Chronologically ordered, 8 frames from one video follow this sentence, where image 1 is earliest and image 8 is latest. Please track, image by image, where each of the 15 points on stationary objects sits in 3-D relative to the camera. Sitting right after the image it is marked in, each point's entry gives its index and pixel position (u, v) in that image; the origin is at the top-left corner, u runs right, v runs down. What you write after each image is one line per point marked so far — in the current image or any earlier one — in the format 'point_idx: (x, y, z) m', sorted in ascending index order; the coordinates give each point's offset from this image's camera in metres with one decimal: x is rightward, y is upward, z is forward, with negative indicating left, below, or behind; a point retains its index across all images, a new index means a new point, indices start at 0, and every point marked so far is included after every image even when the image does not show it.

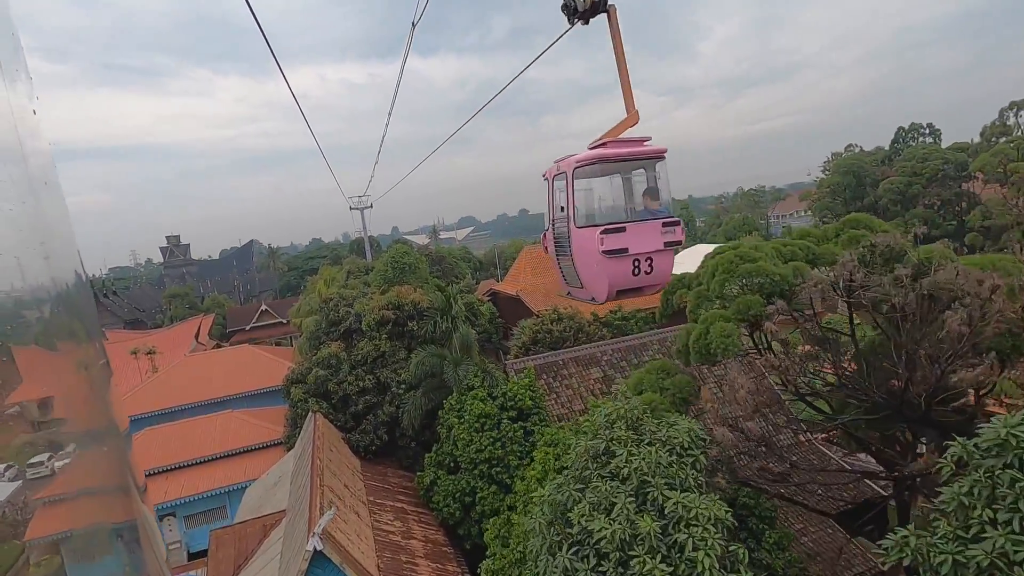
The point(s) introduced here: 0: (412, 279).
0: (-3.0, +0.2, +16.8) m
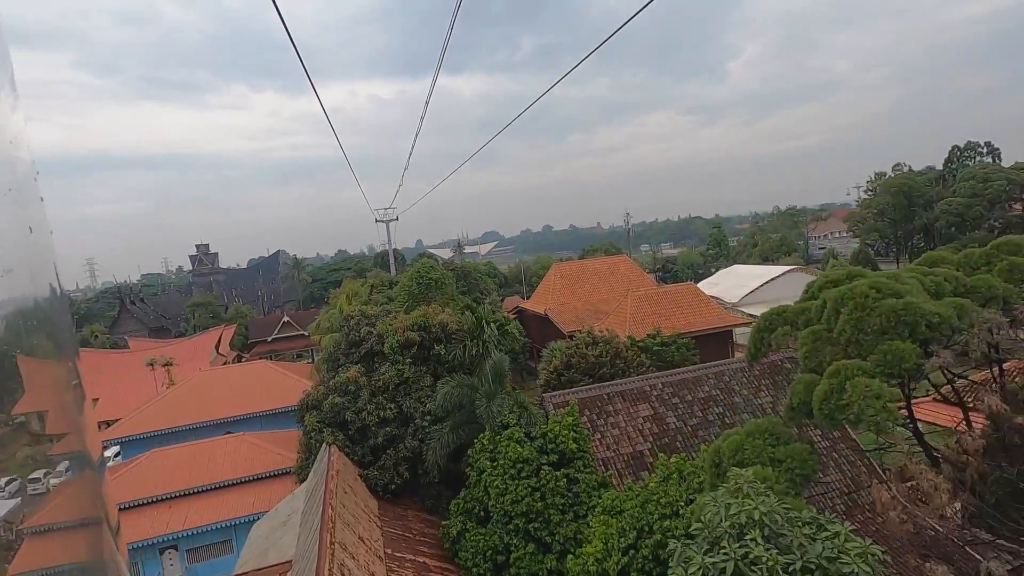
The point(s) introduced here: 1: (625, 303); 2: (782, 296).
0: (-2.2, -0.3, +16.3) m
1: (+2.9, -0.4, +13.2) m
2: (+8.1, -0.2, +15.5) m
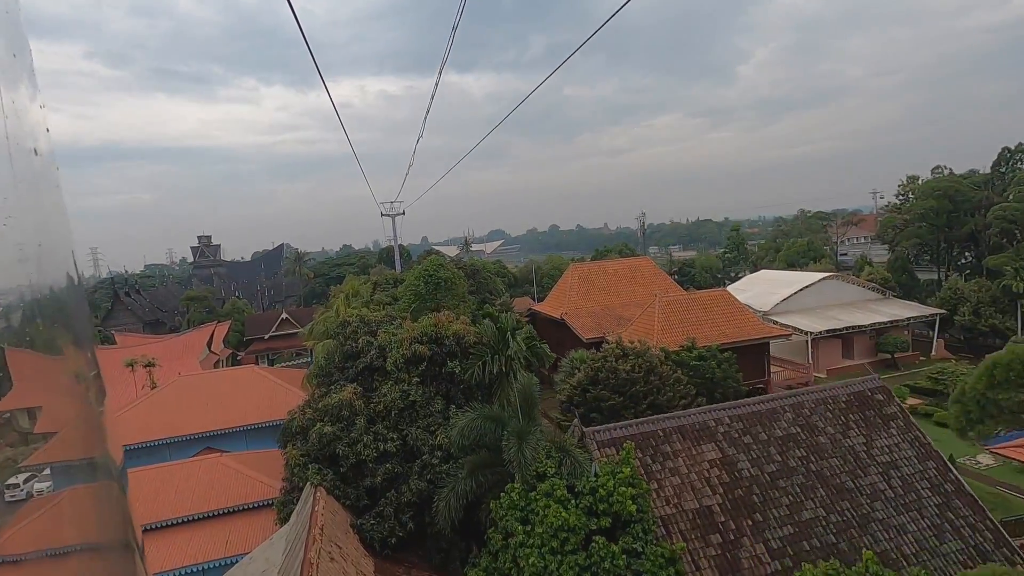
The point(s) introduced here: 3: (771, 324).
0: (-1.8, -0.3, +15.3) m
1: (+3.2, -0.5, +12.2) m
2: (+8.5, -0.4, +14.5) m
3: (+6.4, -0.9, +12.9) m
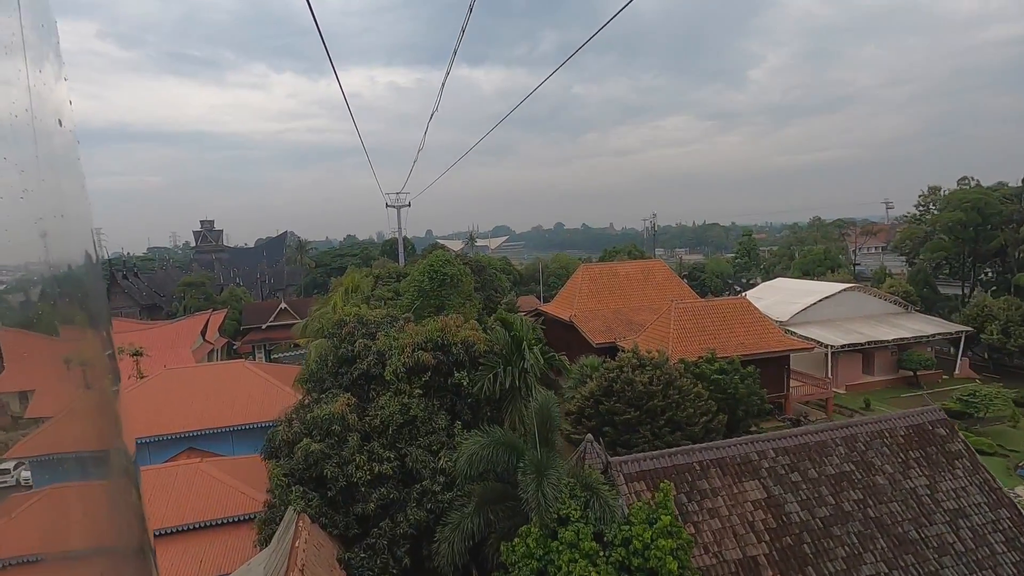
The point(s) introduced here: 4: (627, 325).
0: (-1.6, -0.2, +14.8) m
1: (+3.3, -0.6, +11.6) m
2: (+8.6, -0.7, +13.9) m
3: (+6.5, -1.1, +12.4) m
4: (+3.0, -0.9, +13.5) m
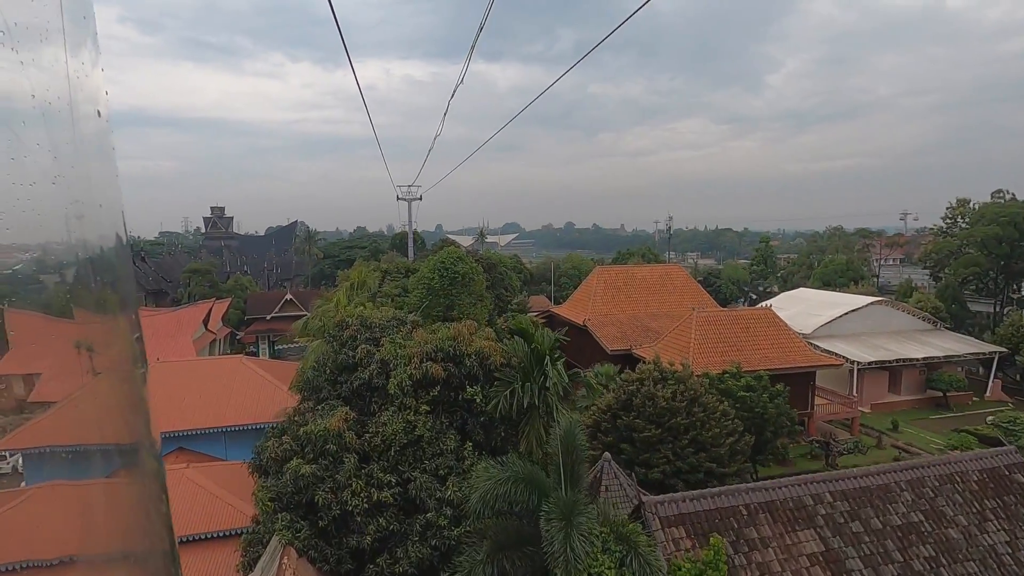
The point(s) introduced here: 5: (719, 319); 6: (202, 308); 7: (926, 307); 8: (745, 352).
0: (-1.3, -0.1, +14.3) m
1: (+3.6, -0.7, +11.1) m
2: (+8.9, -1.0, +13.3) m
3: (+6.7, -1.4, +11.8) m
4: (+3.2, -1.1, +13.0) m
5: (+4.5, -0.7, +11.5) m
6: (-10.6, -0.7, +18.1) m
7: (+15.6, -0.7, +19.8) m
8: (+4.8, -1.3, +10.9) m
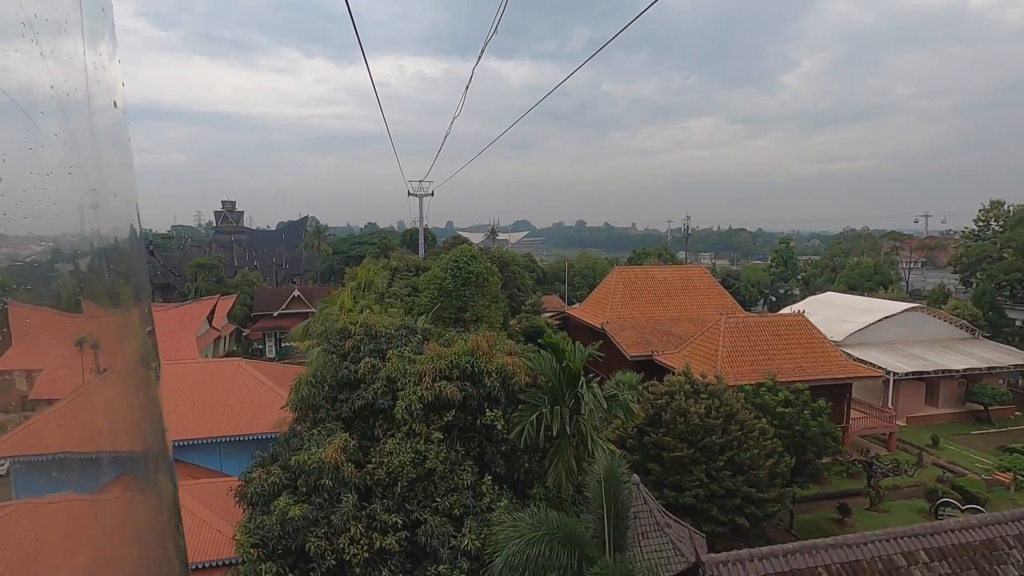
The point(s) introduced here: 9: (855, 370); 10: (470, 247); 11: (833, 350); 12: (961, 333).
0: (-1.0, -0.1, +13.8) m
1: (+3.9, -0.8, +10.5) m
2: (+9.2, -1.1, +12.6) m
3: (+7.0, -1.5, +11.2) m
4: (+3.5, -1.1, +12.4) m
5: (+4.8, -0.7, +10.9) m
6: (-10.2, -0.5, +17.8) m
7: (+16.0, -0.9, +19.0) m
8: (+5.1, -1.4, +10.3) m
9: (+6.5, -1.5, +10.1) m
10: (-1.2, +1.1, +14.5) m
11: (+6.2, -1.2, +10.4) m
12: (+11.0, -1.1, +13.0) m
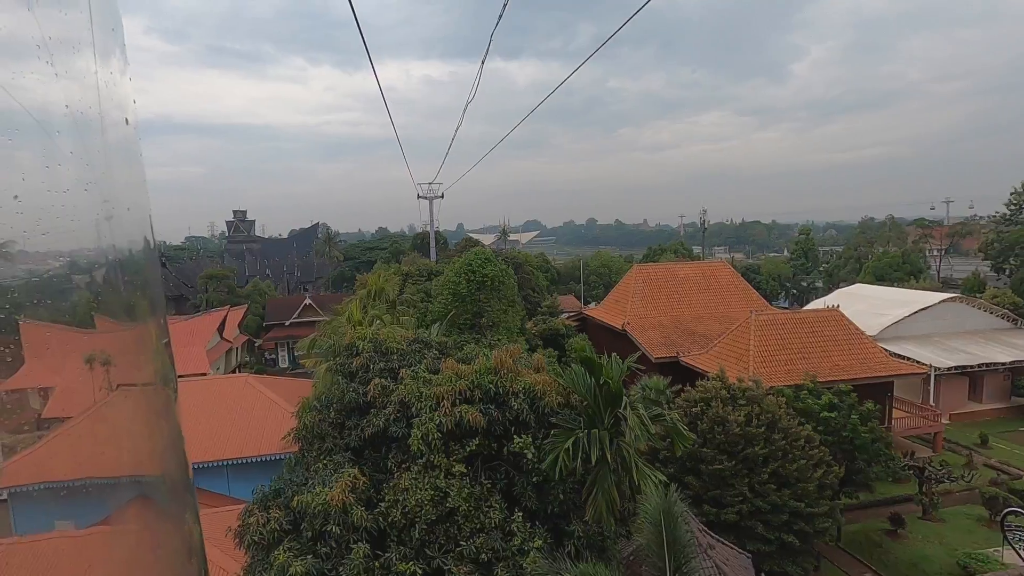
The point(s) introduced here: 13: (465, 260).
0: (-0.6, -0.1, +13.5) m
1: (+4.2, -0.7, +10.0) m
2: (+9.6, -0.9, +12.0) m
3: (+7.4, -1.3, +10.6) m
4: (+3.9, -1.0, +12.0) m
5: (+5.1, -0.6, +10.4) m
6: (-9.7, -0.9, +17.6) m
7: (+16.6, -0.5, +18.2) m
8: (+5.4, -1.3, +9.8) m
9: (+6.8, -1.4, +9.6) m
10: (-0.8, +1.0, +14.2) m
11: (+6.6, -1.0, +9.9) m
12: (+11.4, -0.8, +12.4) m
13: (-1.3, +0.8, +13.8) m
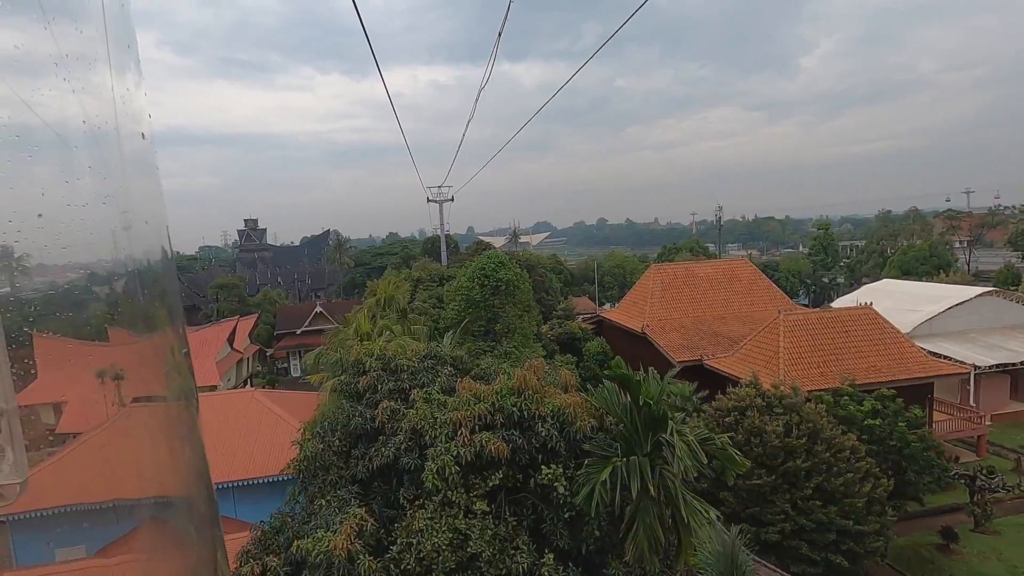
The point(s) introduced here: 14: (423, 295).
0: (-0.3, -0.2, +13.1) m
1: (+4.5, -0.7, +9.6) m
2: (+9.9, -0.8, +11.5) m
3: (+7.7, -1.2, +10.1) m
4: (+4.2, -1.0, +11.5) m
5: (+5.4, -0.6, +10.0) m
6: (-9.2, -1.2, +17.5) m
7: (+17.0, -0.2, +17.5) m
8: (+5.7, -1.2, +9.3) m
9: (+7.1, -1.3, +9.1) m
10: (-0.5, +0.9, +13.8) m
11: (+6.8, -0.9, +9.4) m
12: (+11.7, -0.6, +11.8) m
13: (-1.0, +0.7, +13.5) m
14: (-2.9, 0.0, +16.8) m
